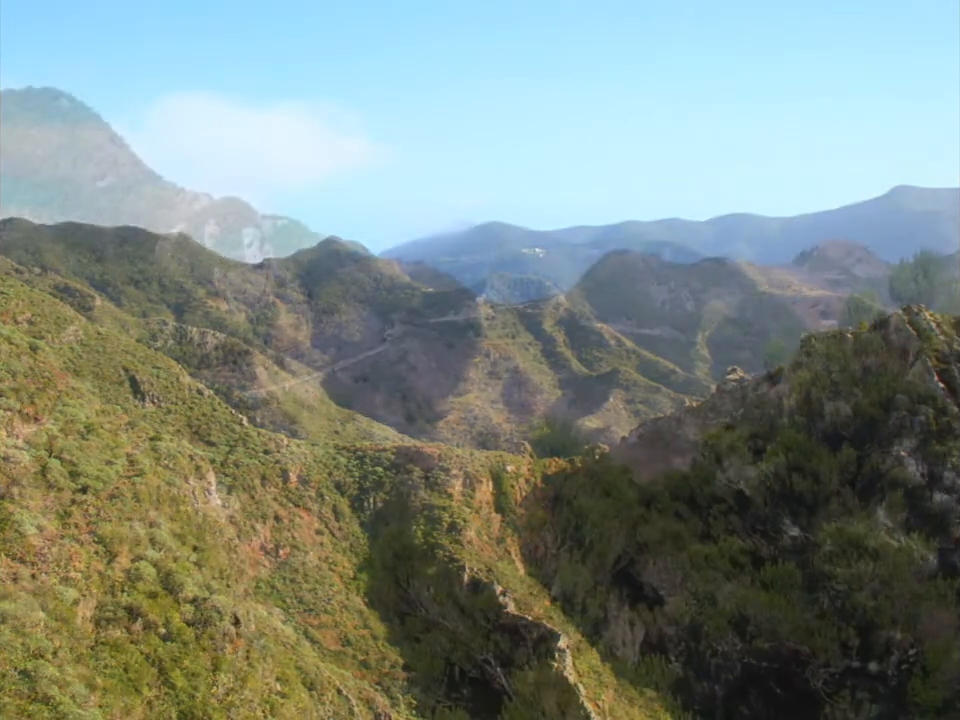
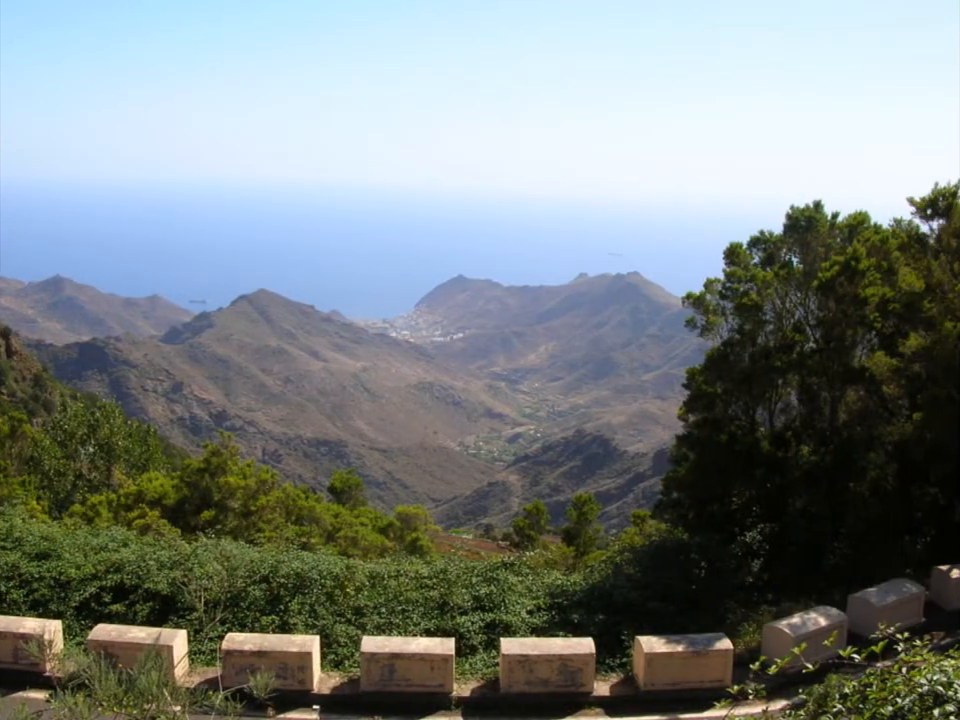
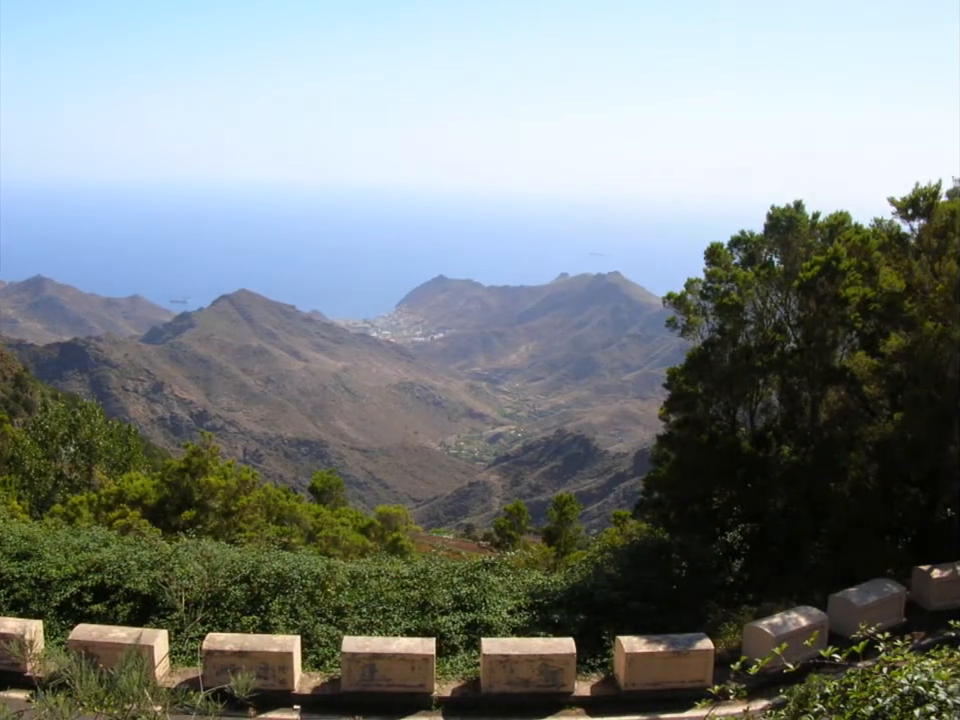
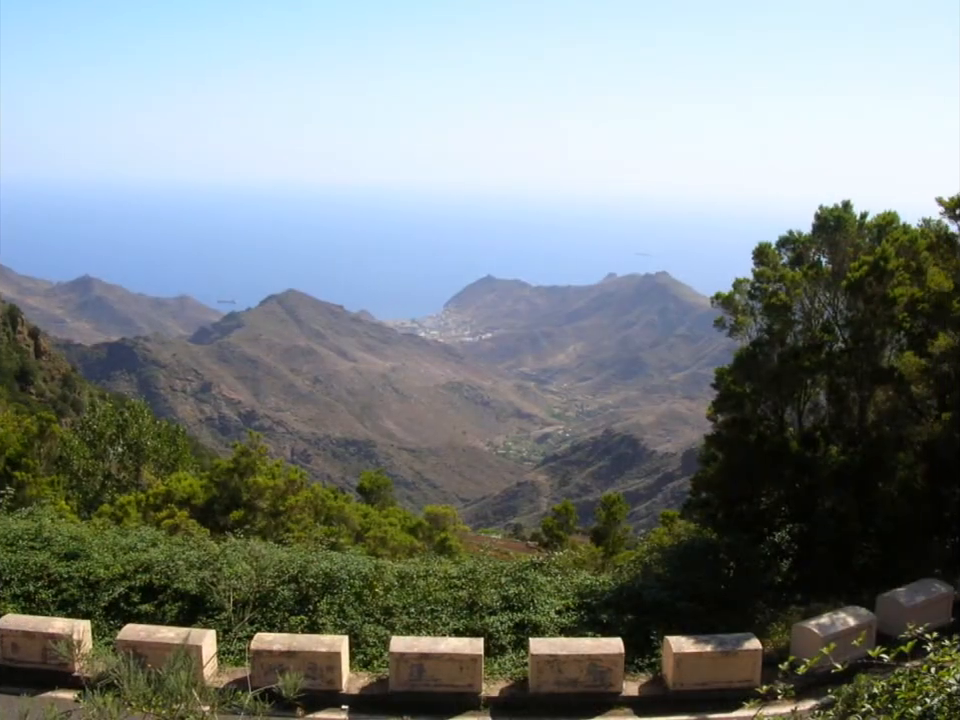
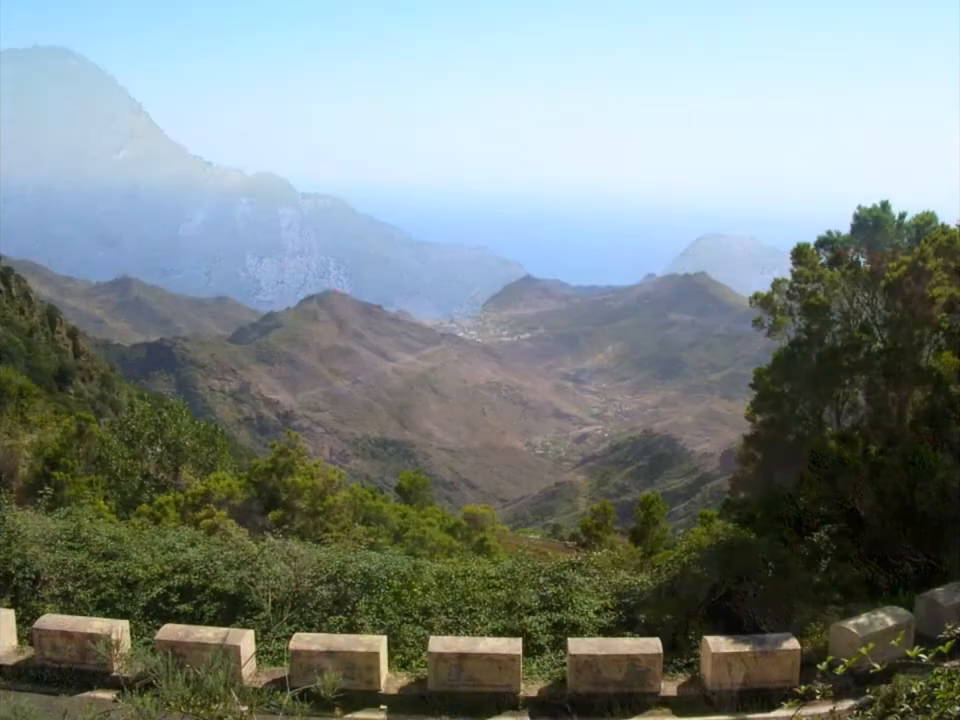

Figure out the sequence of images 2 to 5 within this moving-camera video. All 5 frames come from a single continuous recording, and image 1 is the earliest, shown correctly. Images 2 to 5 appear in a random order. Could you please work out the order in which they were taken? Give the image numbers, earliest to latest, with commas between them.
5, 4, 2, 3
